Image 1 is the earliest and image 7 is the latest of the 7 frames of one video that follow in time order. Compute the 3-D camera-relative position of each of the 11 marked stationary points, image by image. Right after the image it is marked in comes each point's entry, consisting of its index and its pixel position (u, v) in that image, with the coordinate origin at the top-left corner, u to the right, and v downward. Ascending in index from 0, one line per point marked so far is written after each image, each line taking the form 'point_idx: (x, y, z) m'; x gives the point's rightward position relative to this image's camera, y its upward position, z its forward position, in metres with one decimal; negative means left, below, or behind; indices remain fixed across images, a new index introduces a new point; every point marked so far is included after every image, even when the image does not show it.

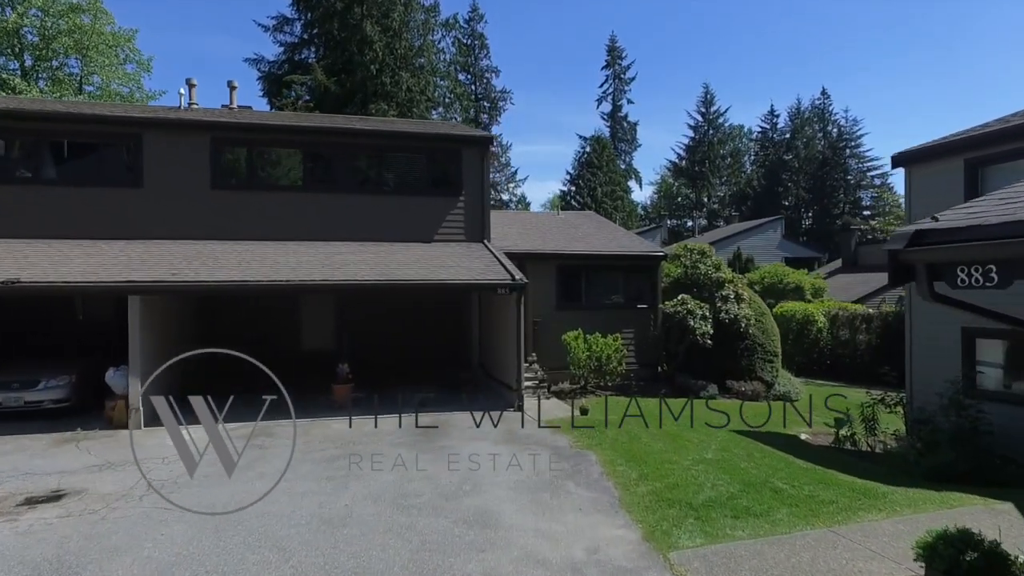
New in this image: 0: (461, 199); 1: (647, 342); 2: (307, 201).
0: (-1.2, +2.1, +14.4) m
1: (+3.3, -1.4, +15.4) m
2: (-4.5, +1.9, +13.6) m
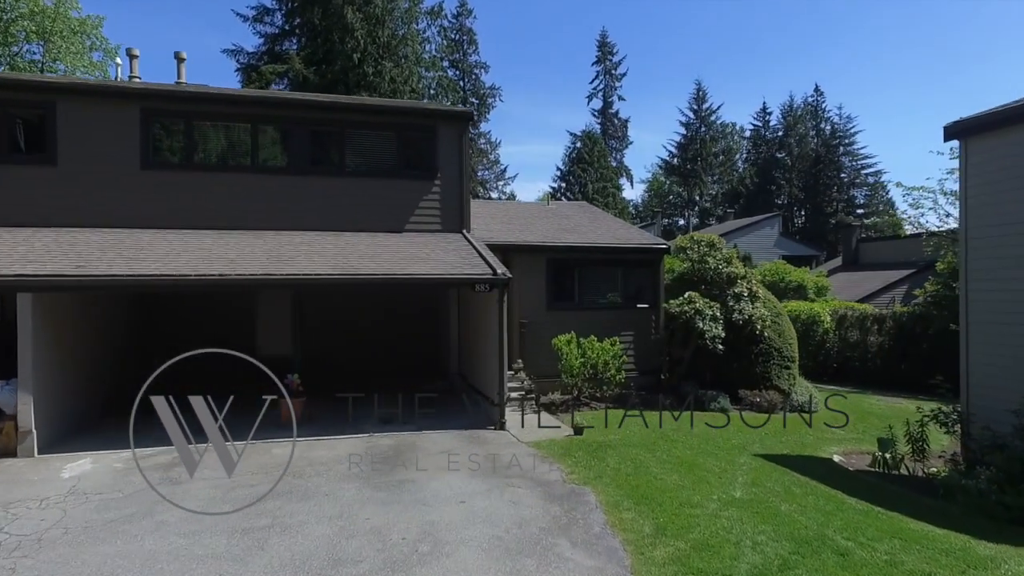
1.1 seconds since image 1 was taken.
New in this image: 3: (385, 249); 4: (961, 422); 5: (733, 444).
0: (-1.5, +2.1, +12.6) m
1: (+3.0, -1.3, +13.7) m
2: (-4.8, +2.0, +11.8) m
3: (-2.3, +0.8, +11.4) m
4: (+6.5, -1.9, +9.0) m
5: (+3.3, -2.3, +9.1) m
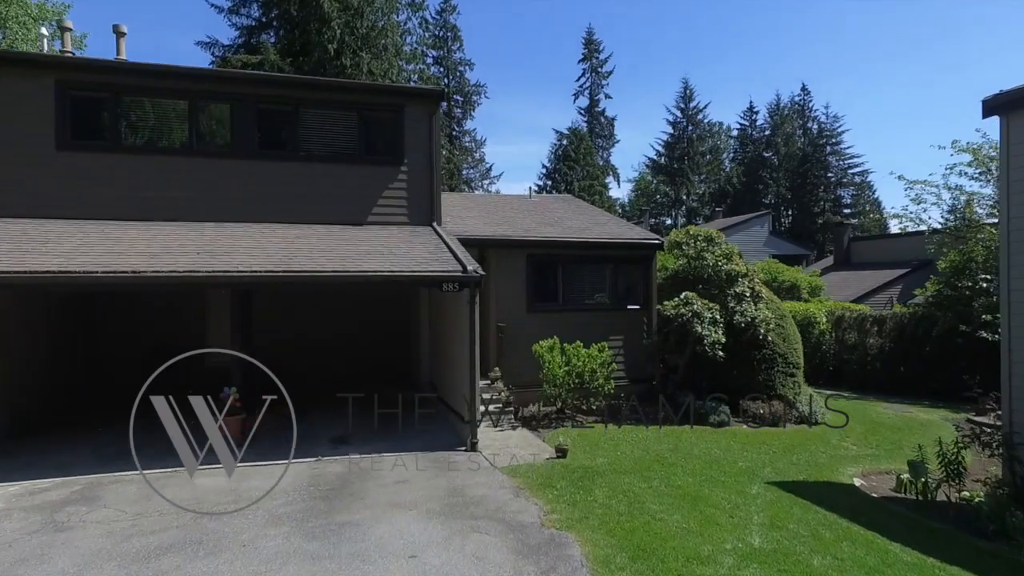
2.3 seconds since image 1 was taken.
0: (-2.0, +2.1, +11.2) m
1: (+2.5, -1.3, +12.4) m
2: (-5.2, +2.0, +10.3) m
3: (-2.7, +0.8, +10.0) m
4: (+6.1, -1.9, +7.8) m
5: (+2.9, -2.3, +7.8) m
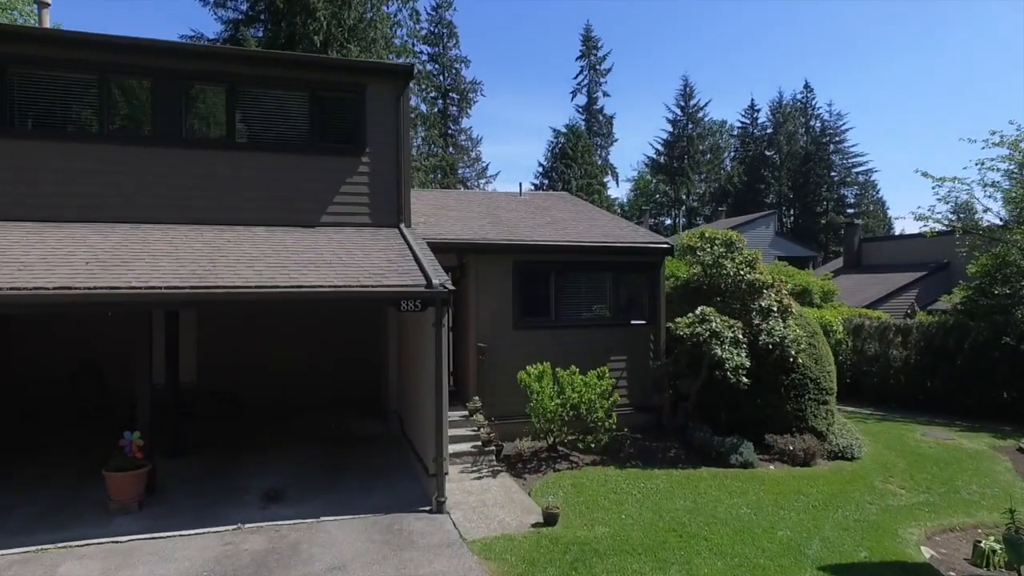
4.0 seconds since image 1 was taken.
0: (-2.2, +1.9, +9.4) m
1: (+2.3, -1.5, +10.6) m
2: (-5.5, +1.8, +8.5) m
3: (-3.0, +0.6, +8.2) m
4: (+5.9, -2.1, +6.0) m
5: (+2.6, -2.5, +6.0) m
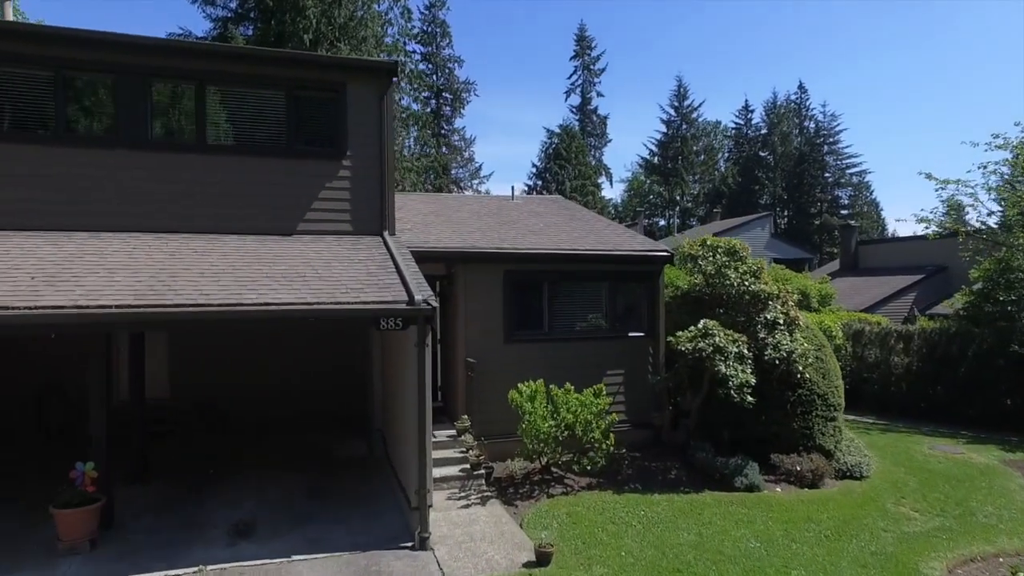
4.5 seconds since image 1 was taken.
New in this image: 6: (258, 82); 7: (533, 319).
0: (-2.4, +1.8, +8.8) m
1: (+2.1, -1.7, +10.1) m
2: (-5.6, +1.6, +7.9) m
3: (-3.1, +0.4, +7.6) m
4: (+5.8, -2.3, +5.5) m
5: (+2.5, -2.7, +5.5) m
6: (-3.4, +2.8, +8.4) m
7: (+0.3, -0.5, +9.6) m
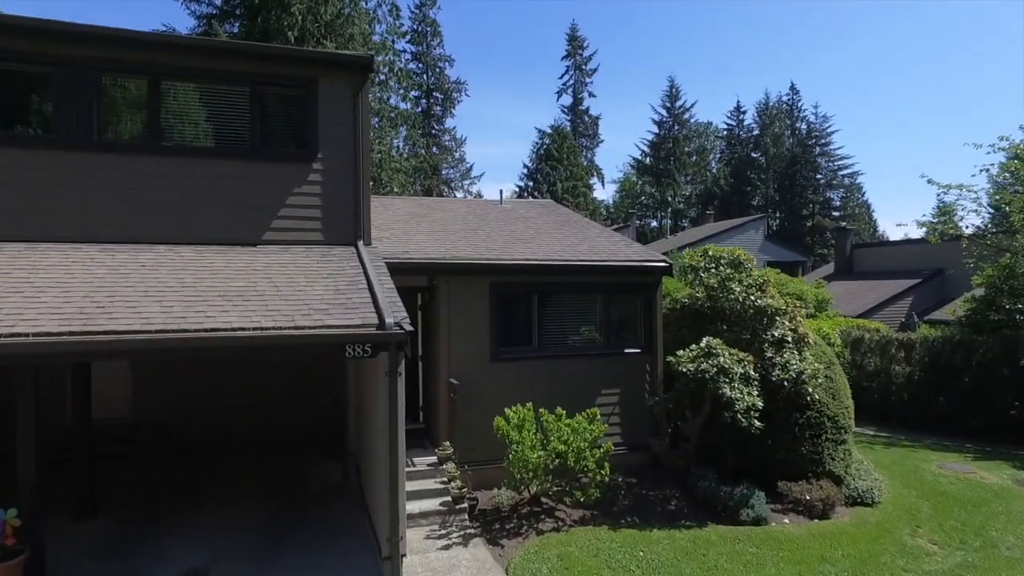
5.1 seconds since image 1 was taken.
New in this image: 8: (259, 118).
0: (-2.5, +1.6, +8.1) m
1: (+1.9, -1.9, +9.4) m
2: (-5.8, +1.4, +7.1) m
3: (-3.3, +0.2, +6.8) m
4: (+5.6, -2.5, +4.8) m
5: (+2.4, -2.8, +4.8) m
6: (-3.6, +2.6, +7.7) m
7: (+0.1, -0.7, +8.9) m
8: (-3.2, +2.2, +7.9) m
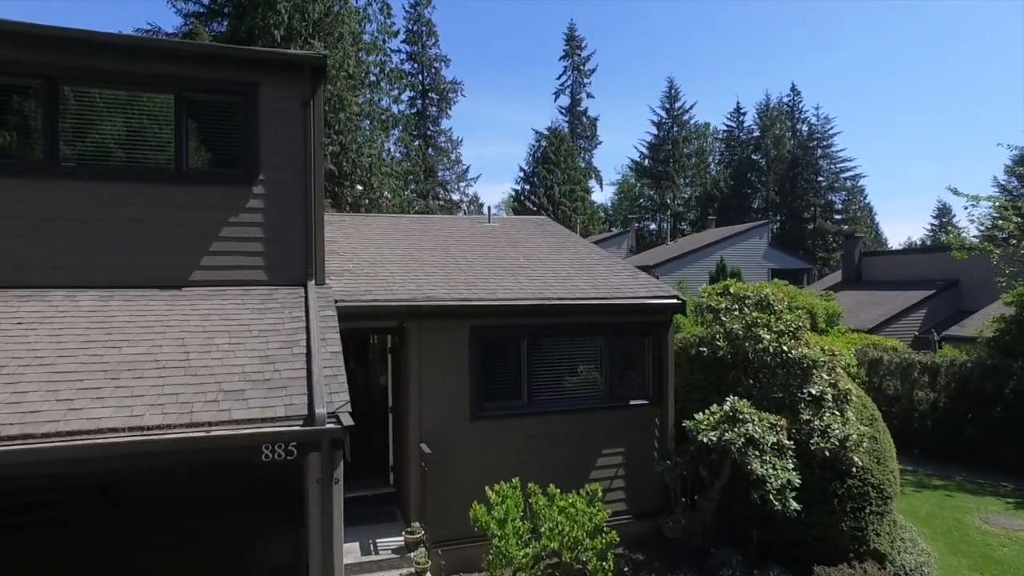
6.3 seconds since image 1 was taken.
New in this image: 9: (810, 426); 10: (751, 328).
0: (-2.7, +1.0, +6.7) m
1: (+1.7, -2.4, +8.0) m
2: (-5.9, +0.9, +5.7) m
3: (-3.5, -0.3, +5.4) m
4: (+5.5, -3.0, +3.4) m
5: (+2.2, -3.4, +3.4) m
6: (-3.7, +2.1, +6.3) m
7: (-0.1, -1.2, +7.5) m
8: (-3.4, +1.7, +6.5) m
9: (+3.3, -1.5, +6.9) m
10: (+2.8, -0.4, +7.5) m
